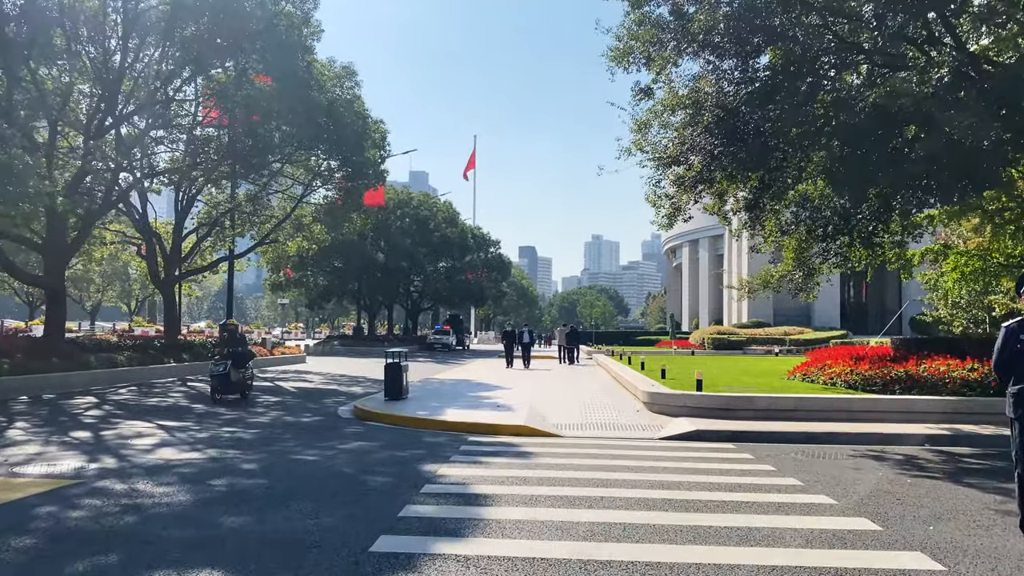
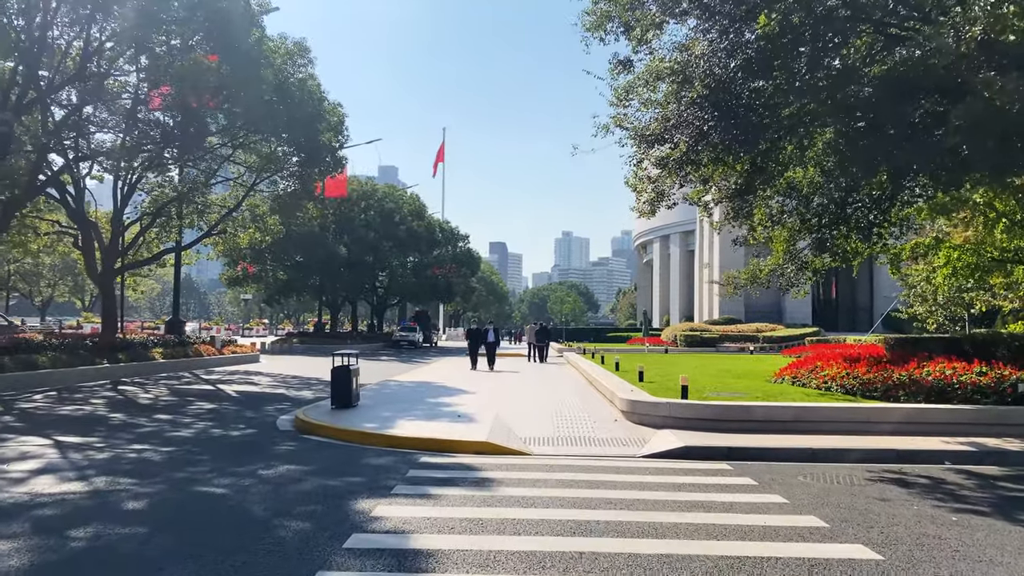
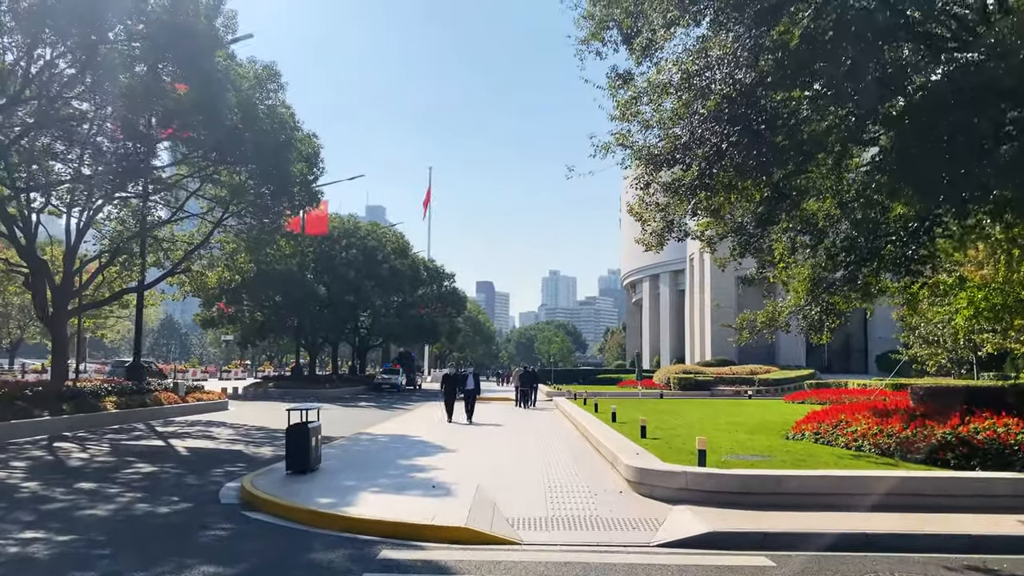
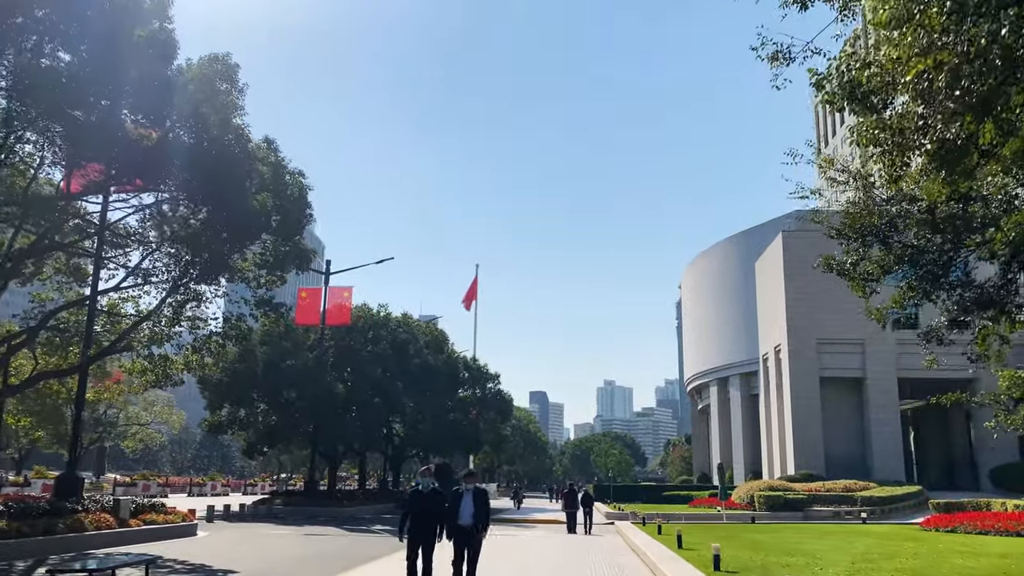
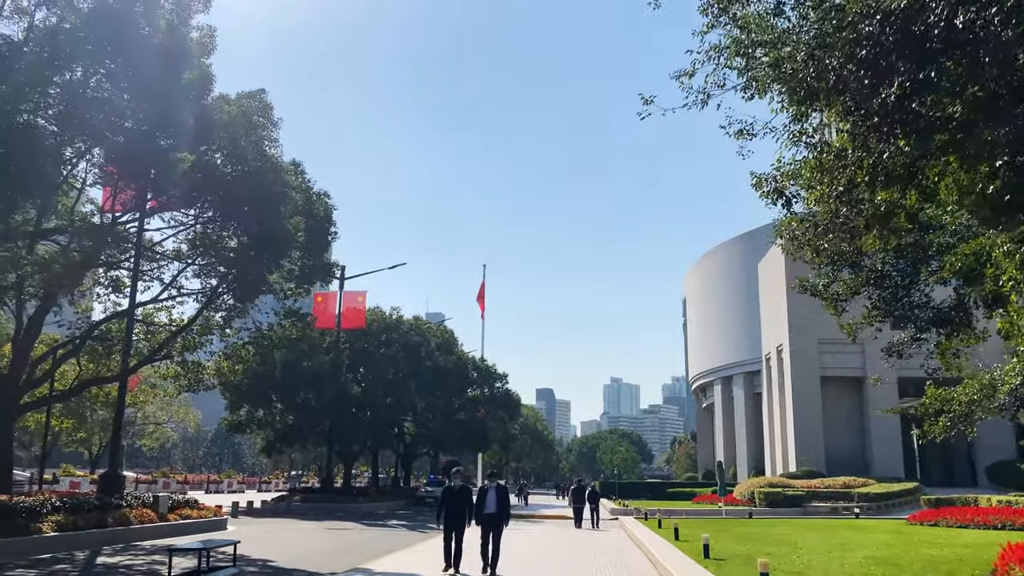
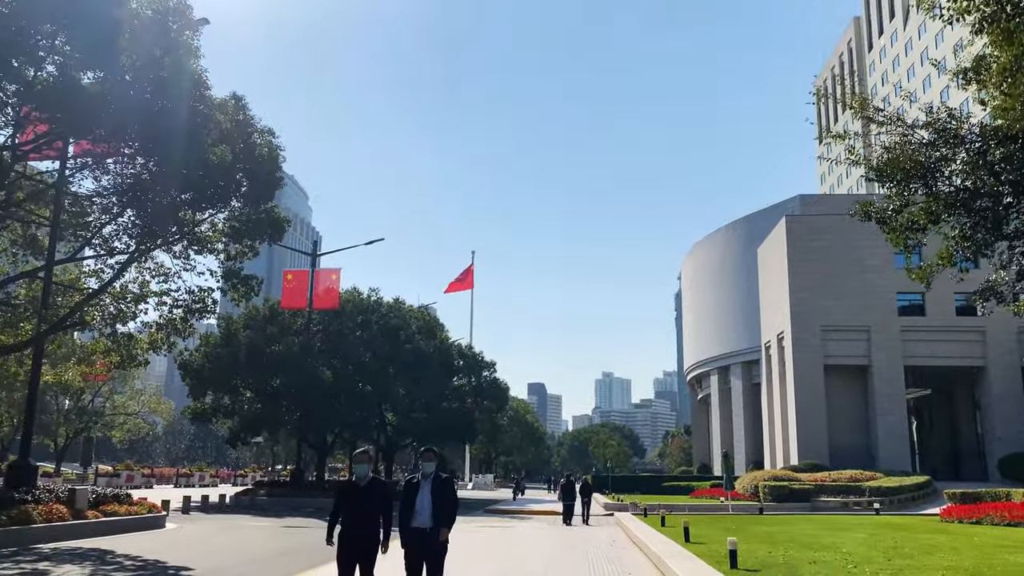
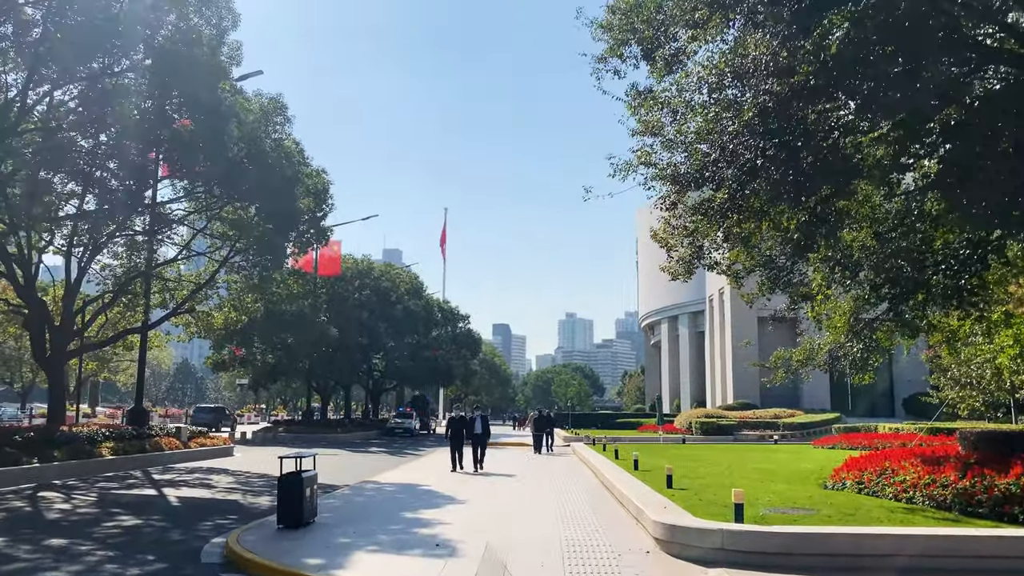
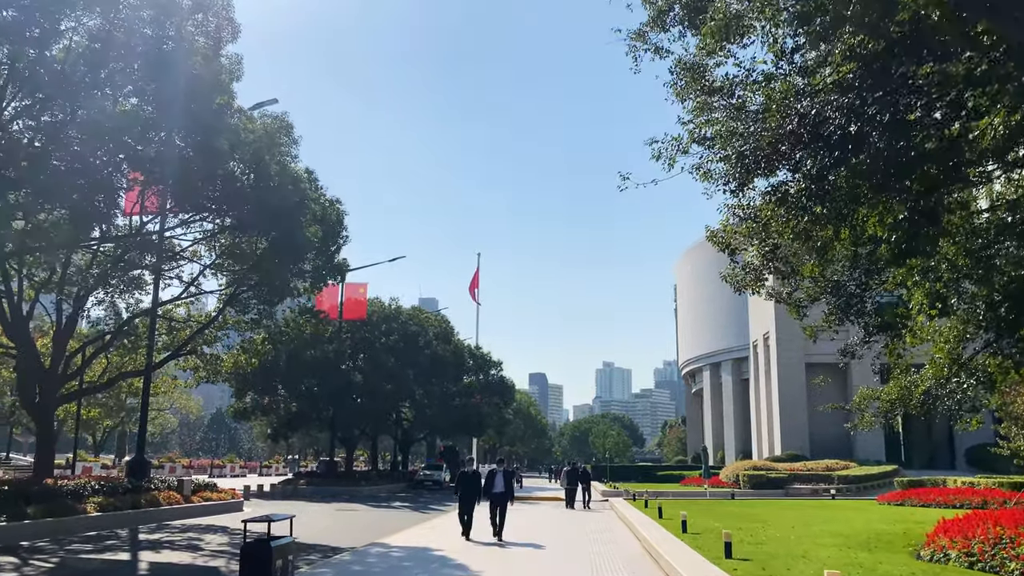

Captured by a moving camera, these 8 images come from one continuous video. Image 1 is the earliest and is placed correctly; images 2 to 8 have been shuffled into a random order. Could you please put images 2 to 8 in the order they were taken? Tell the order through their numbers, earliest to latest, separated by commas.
2, 3, 7, 8, 5, 4, 6
